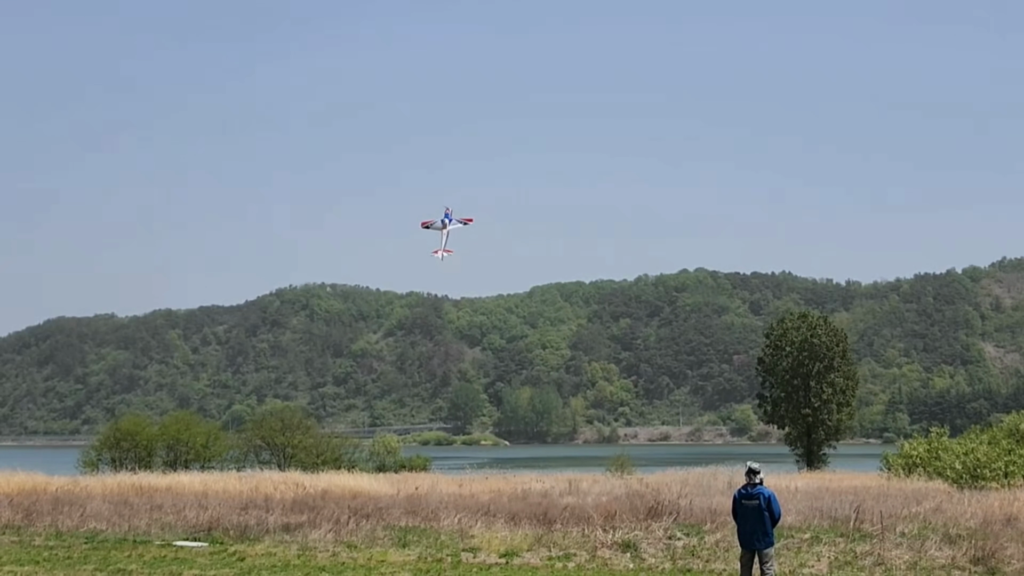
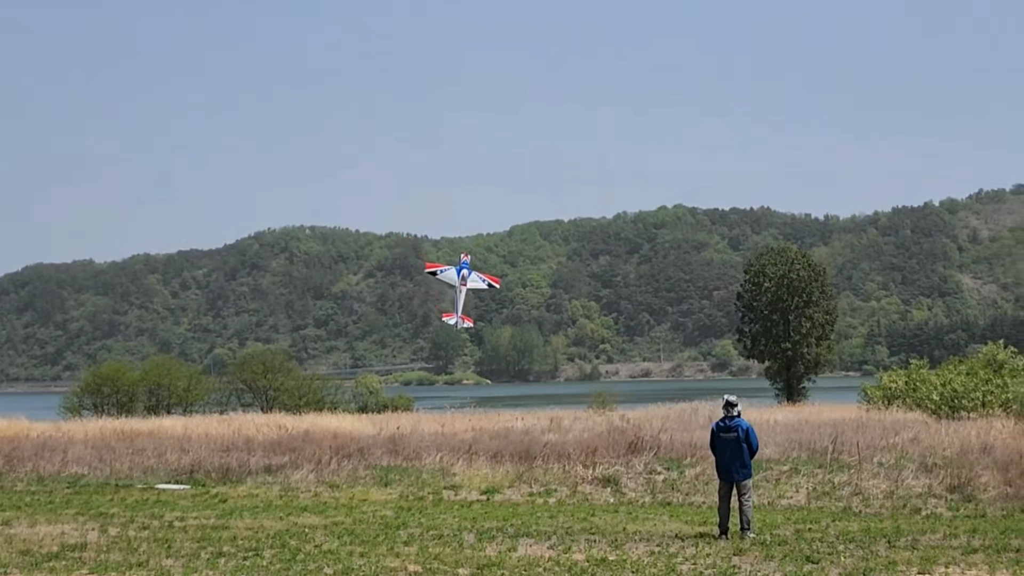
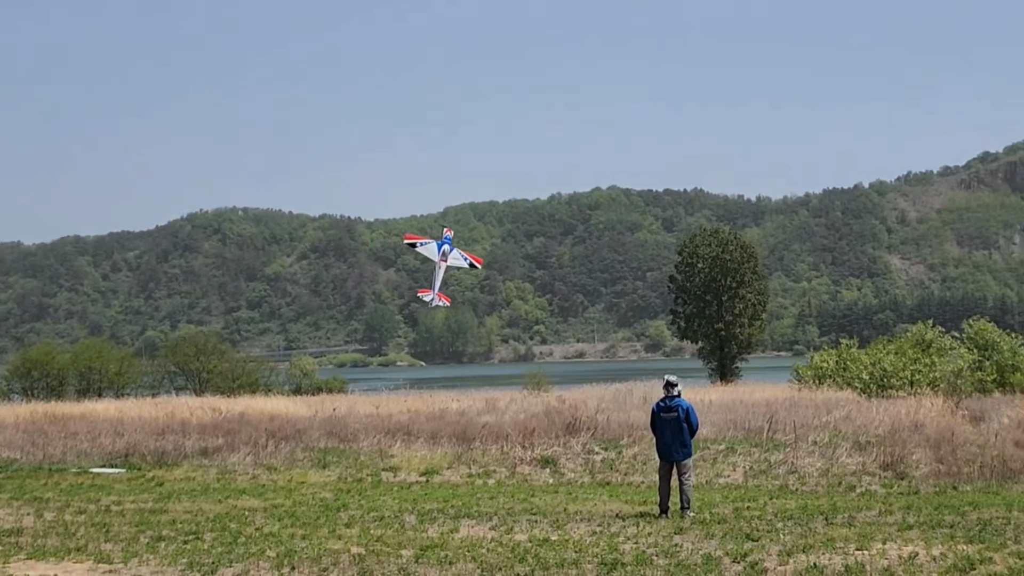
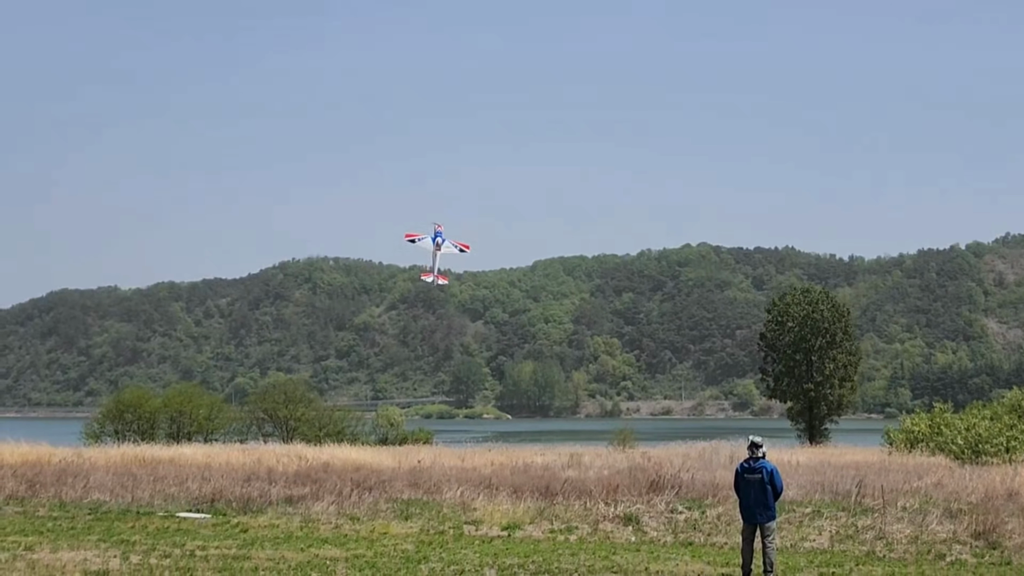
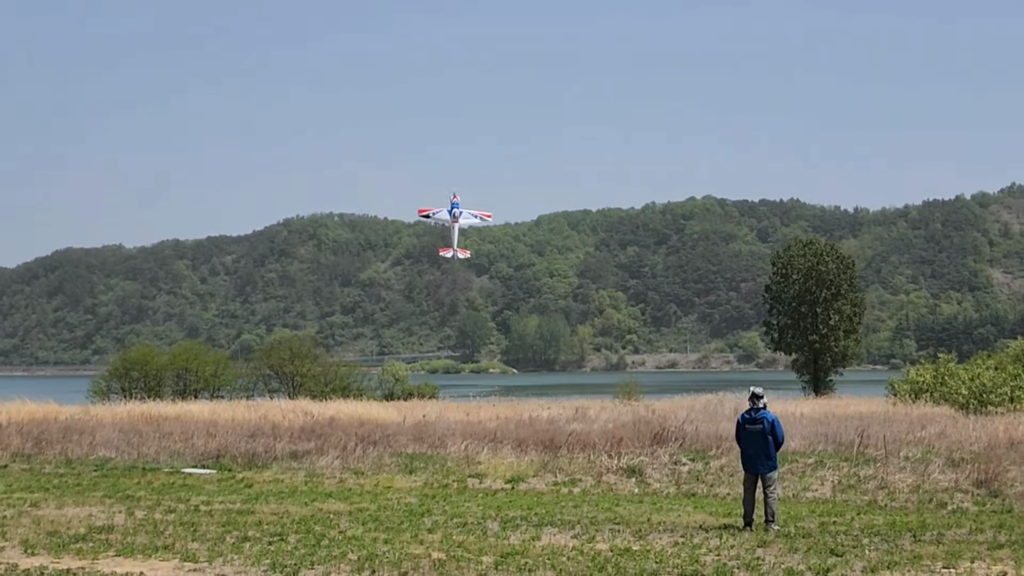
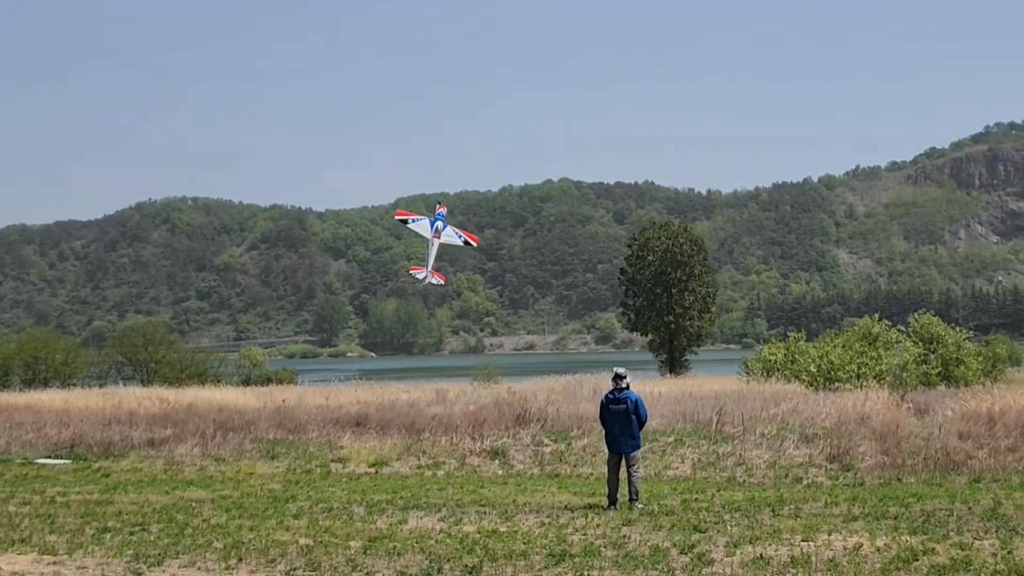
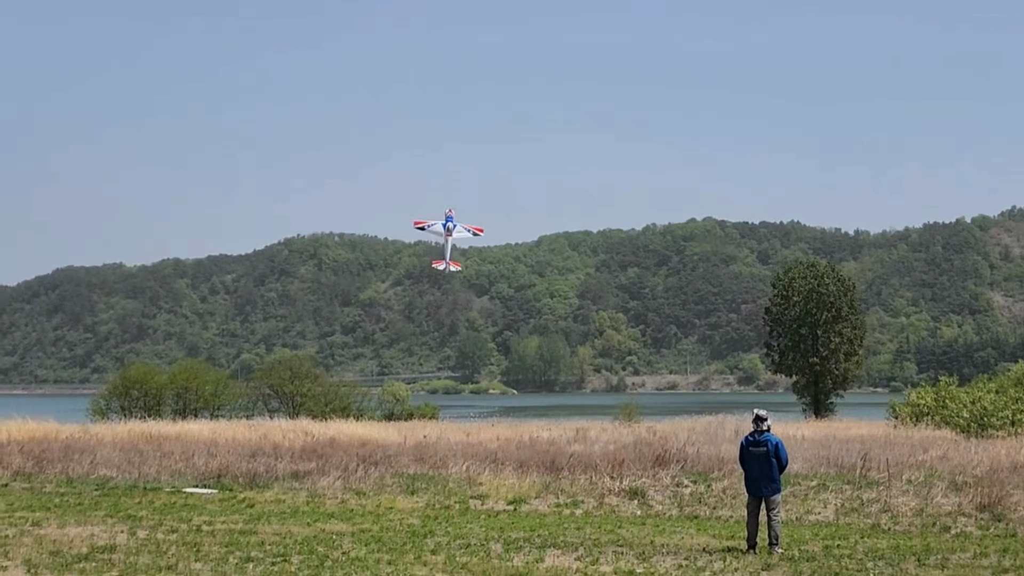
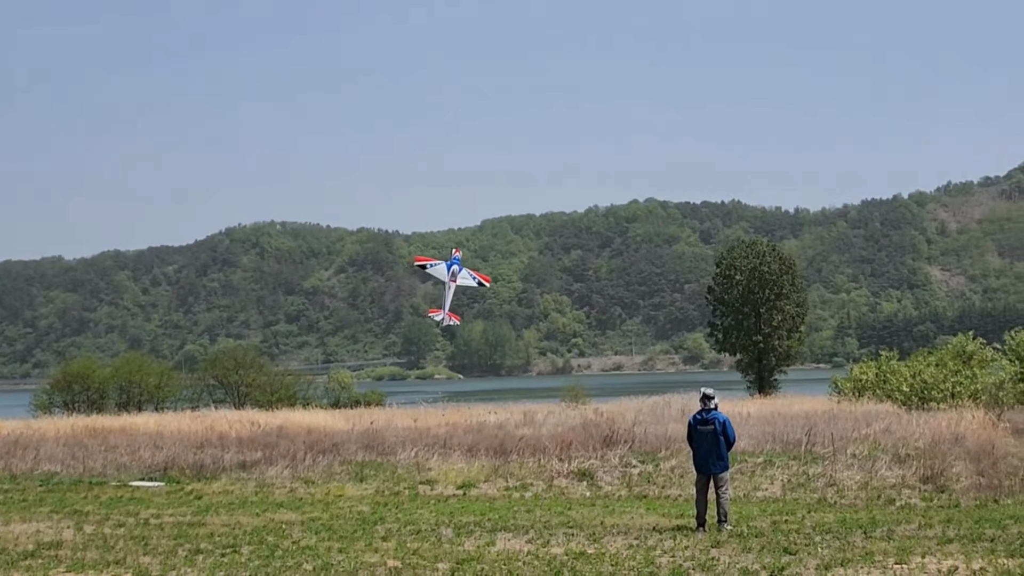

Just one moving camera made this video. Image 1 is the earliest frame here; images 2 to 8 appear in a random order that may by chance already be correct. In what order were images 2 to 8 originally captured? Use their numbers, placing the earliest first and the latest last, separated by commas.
4, 7, 5, 2, 8, 3, 6
